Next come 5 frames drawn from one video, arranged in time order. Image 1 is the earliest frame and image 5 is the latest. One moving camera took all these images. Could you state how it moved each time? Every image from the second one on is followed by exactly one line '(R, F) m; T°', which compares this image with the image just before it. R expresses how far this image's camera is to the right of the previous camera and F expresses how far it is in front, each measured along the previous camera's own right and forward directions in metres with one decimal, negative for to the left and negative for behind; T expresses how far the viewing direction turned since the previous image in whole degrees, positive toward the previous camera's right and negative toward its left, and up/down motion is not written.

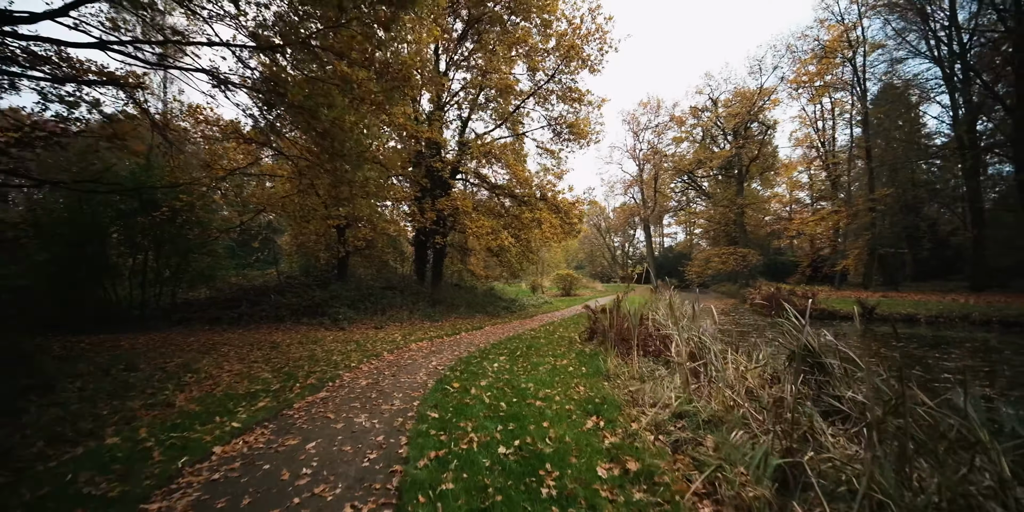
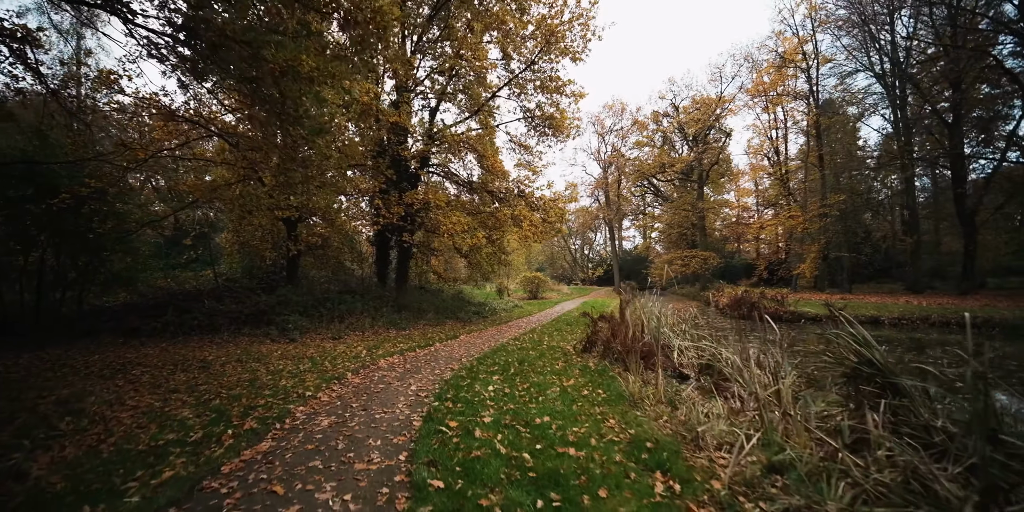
(-0.5, +1.2) m; +6°
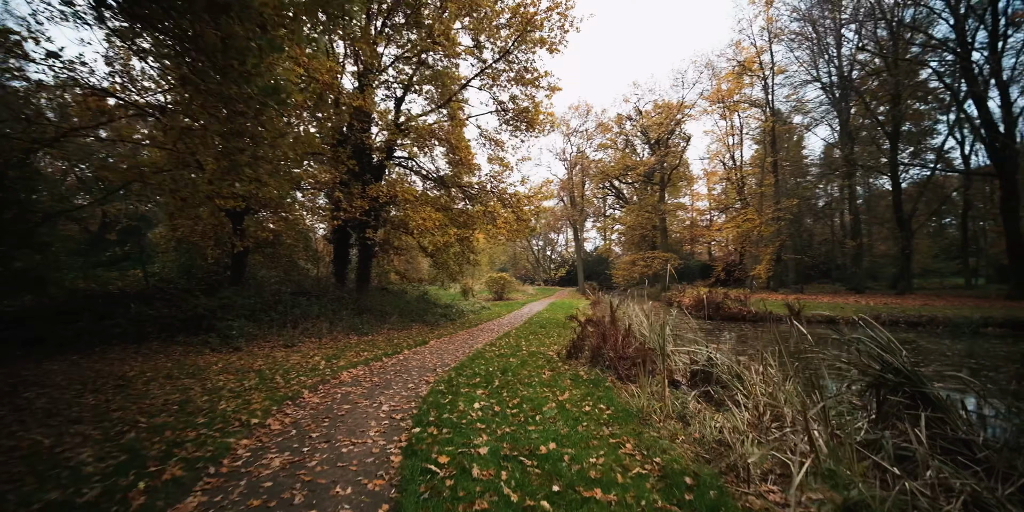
(-0.3, +0.7) m; +6°
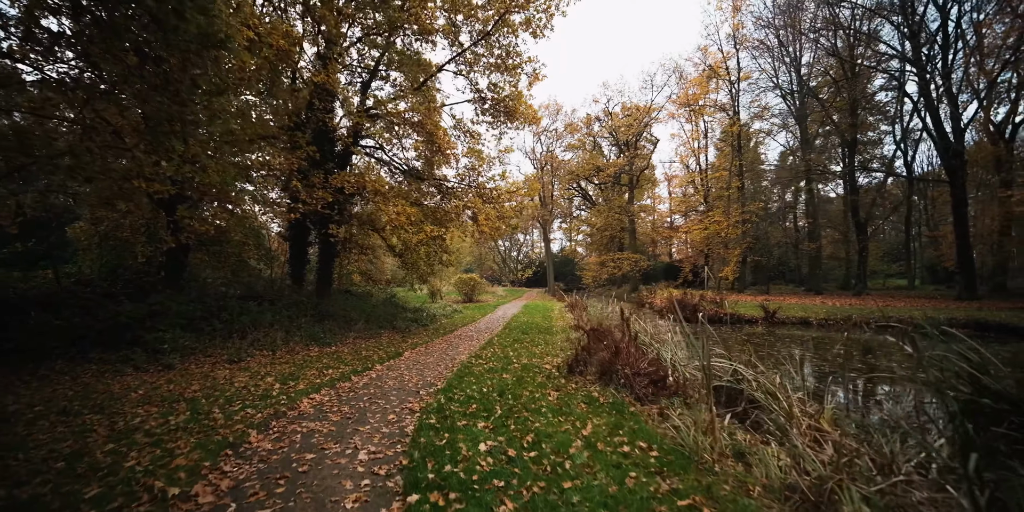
(-0.5, +1.0) m; +5°
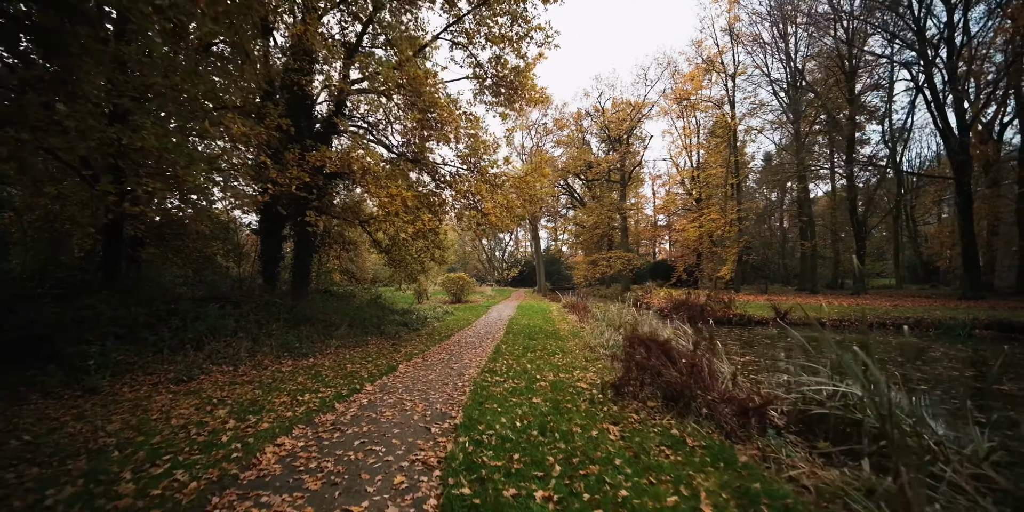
(-0.6, +1.5) m; +3°
